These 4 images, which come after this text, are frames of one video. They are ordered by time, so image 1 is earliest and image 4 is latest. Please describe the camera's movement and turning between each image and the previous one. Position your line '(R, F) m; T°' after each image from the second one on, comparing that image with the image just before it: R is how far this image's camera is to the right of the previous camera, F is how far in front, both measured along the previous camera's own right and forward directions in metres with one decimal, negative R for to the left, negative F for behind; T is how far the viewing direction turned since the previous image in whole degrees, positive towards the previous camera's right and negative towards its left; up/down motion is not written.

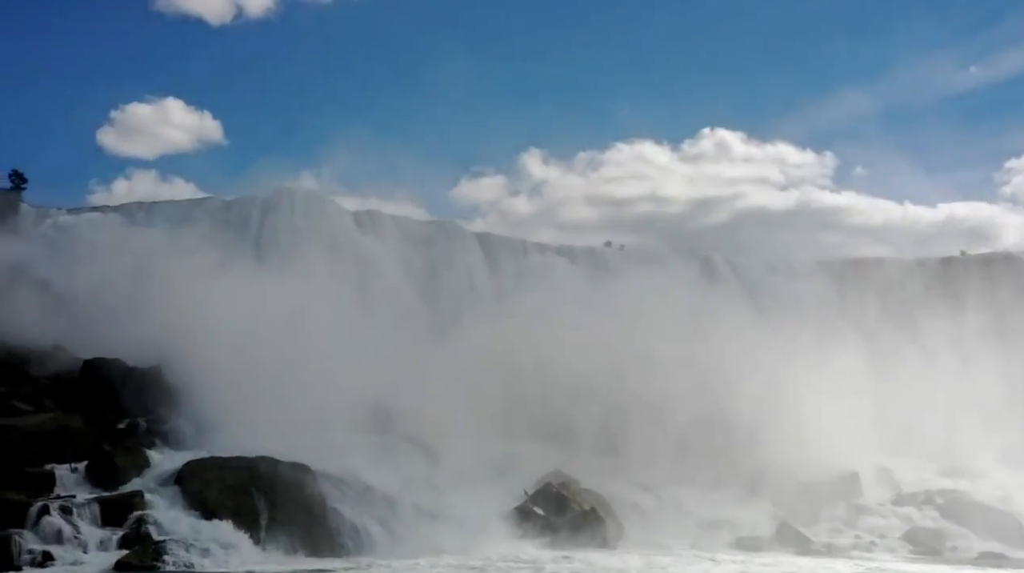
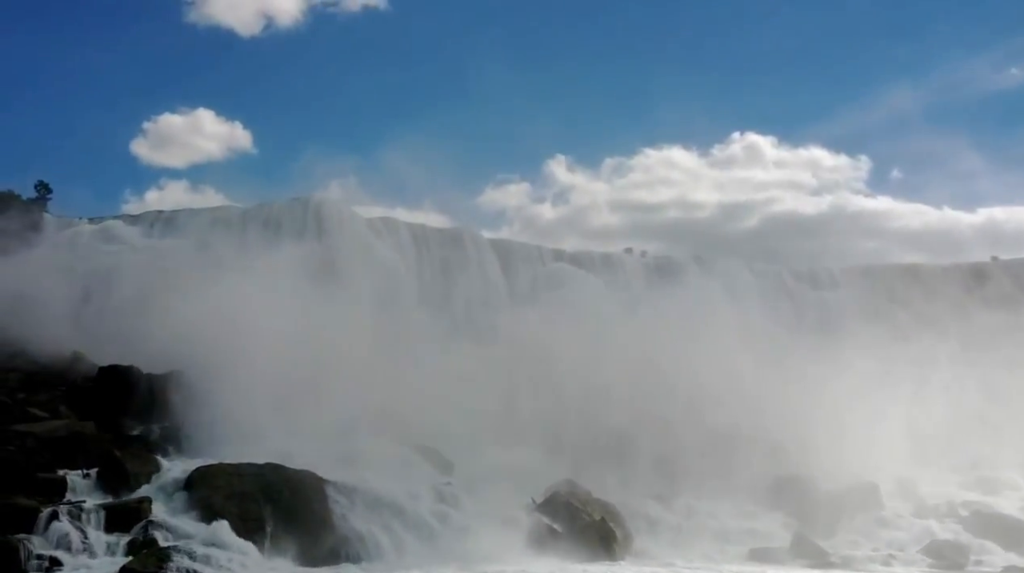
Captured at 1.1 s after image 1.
(+0.2, +0.2) m; -2°
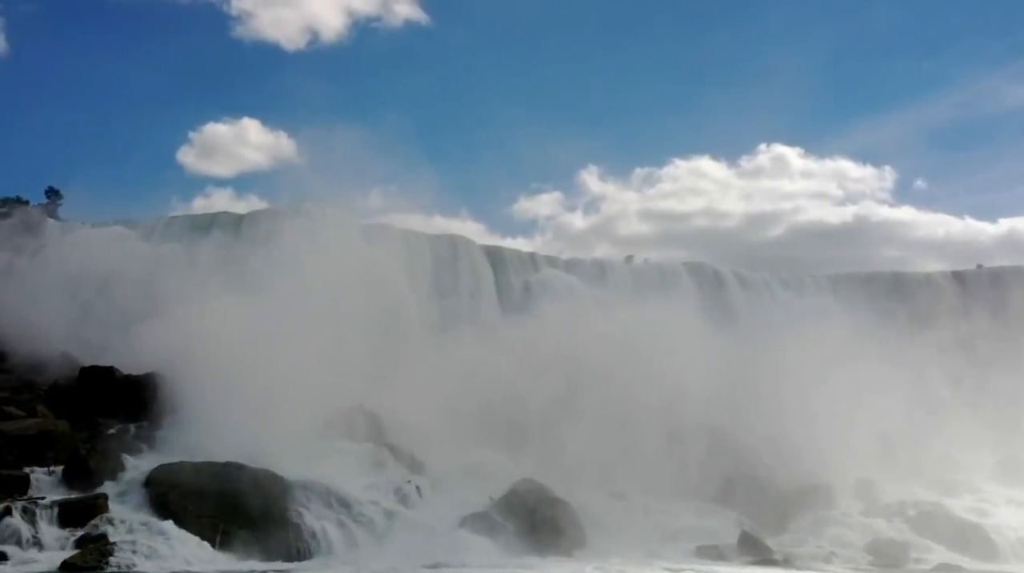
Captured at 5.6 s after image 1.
(+1.2, -0.3) m; -2°
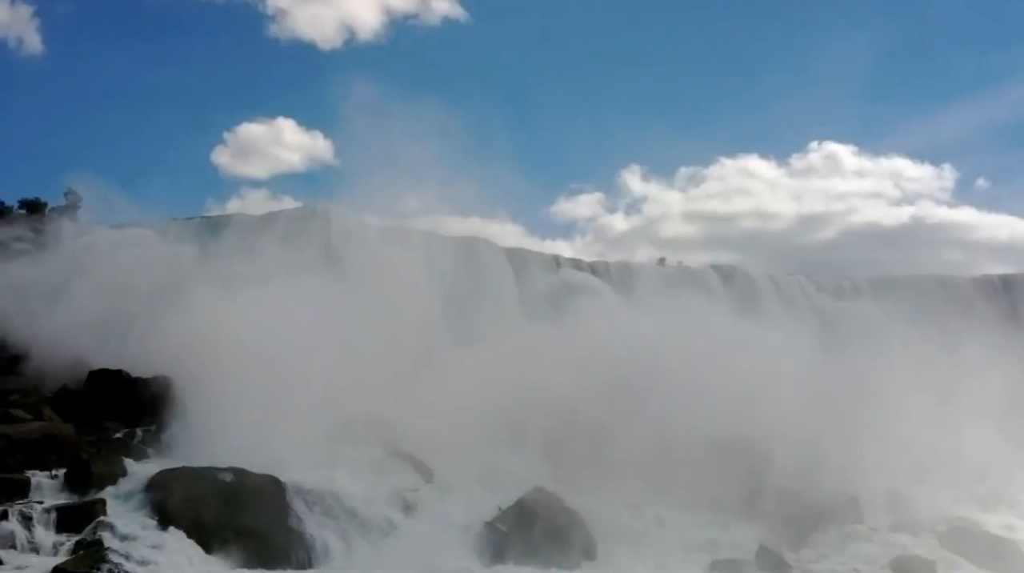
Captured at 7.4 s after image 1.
(+0.5, +0.6) m; -2°
